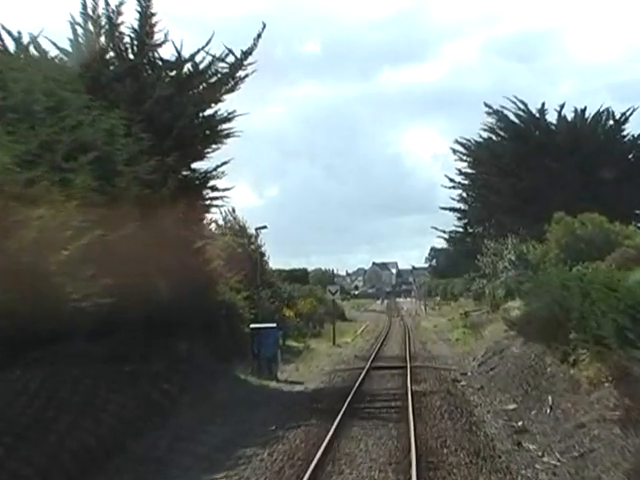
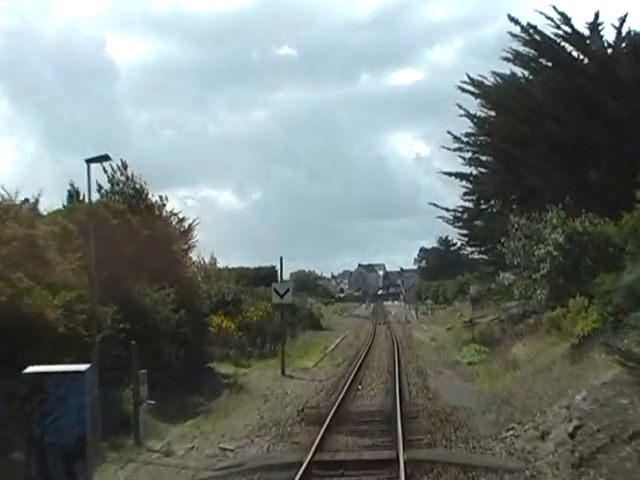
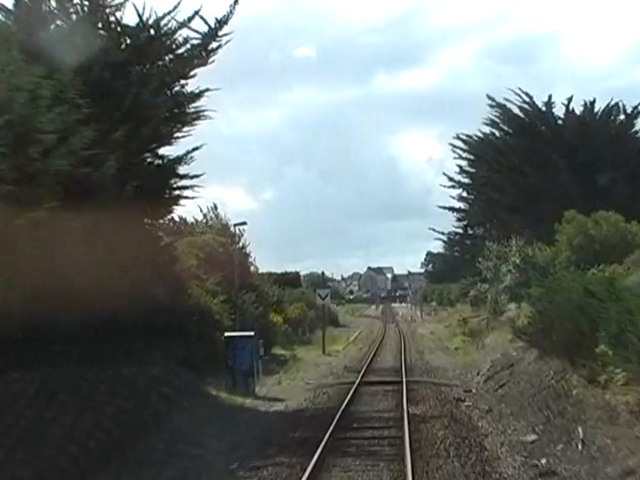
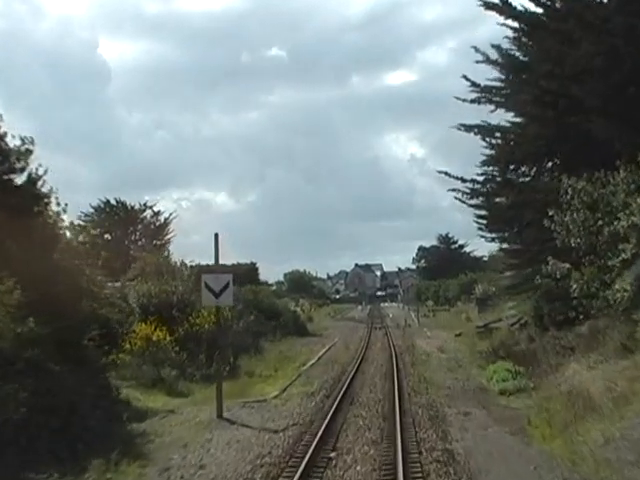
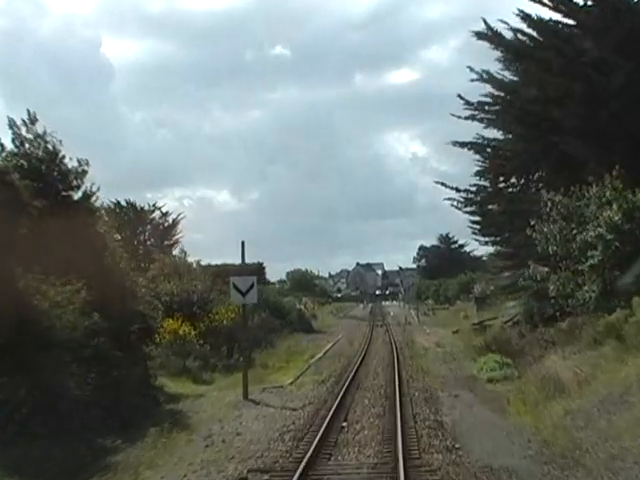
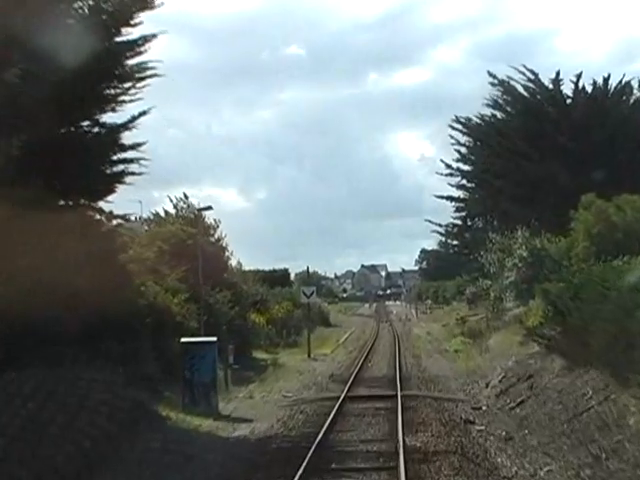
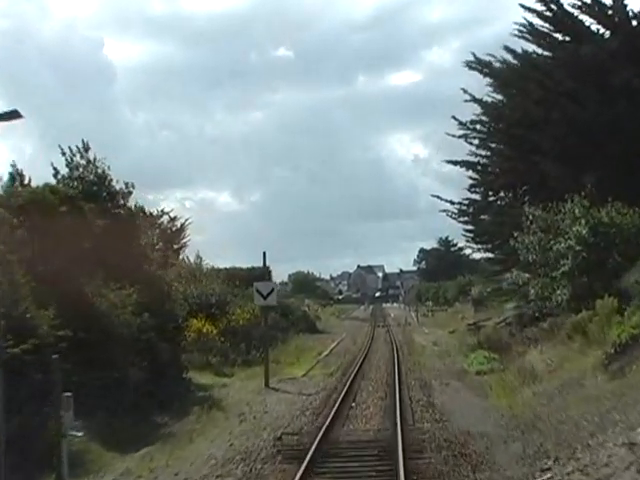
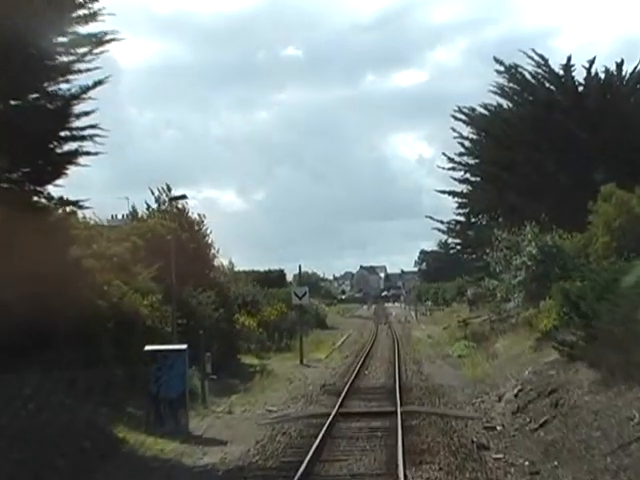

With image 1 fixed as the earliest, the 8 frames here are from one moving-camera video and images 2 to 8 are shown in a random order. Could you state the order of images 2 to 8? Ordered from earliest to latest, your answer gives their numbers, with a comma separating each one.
3, 6, 8, 2, 7, 5, 4
